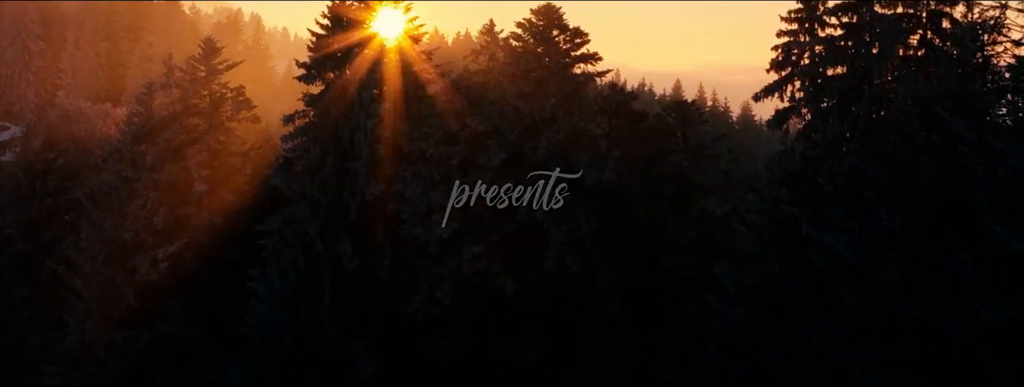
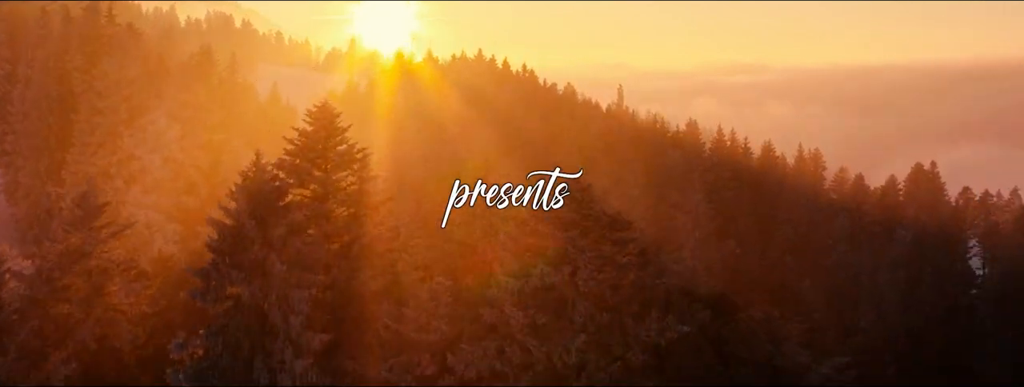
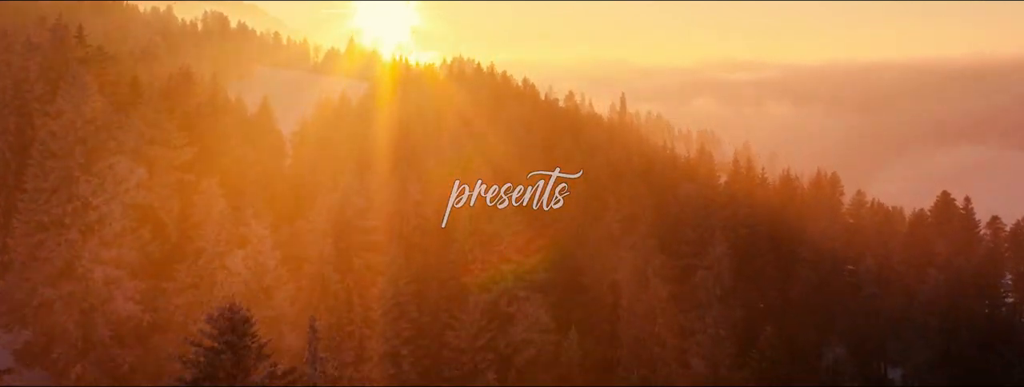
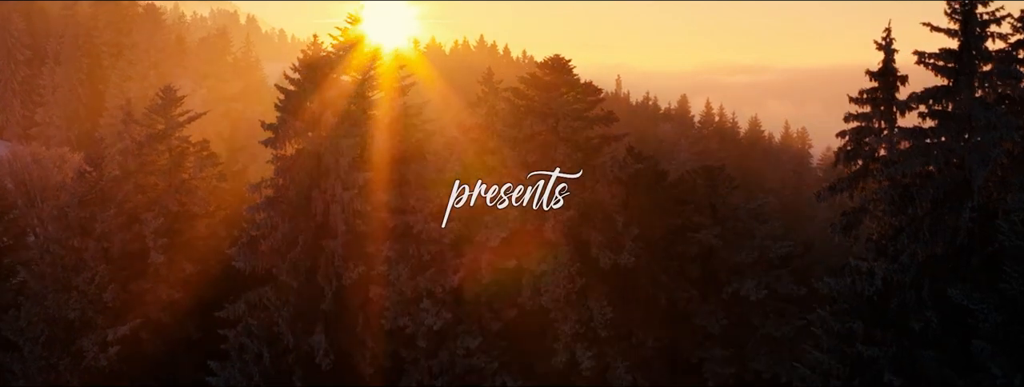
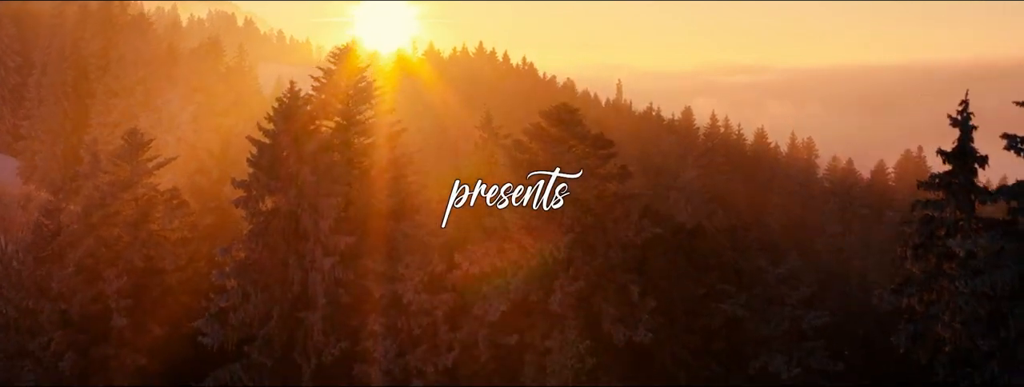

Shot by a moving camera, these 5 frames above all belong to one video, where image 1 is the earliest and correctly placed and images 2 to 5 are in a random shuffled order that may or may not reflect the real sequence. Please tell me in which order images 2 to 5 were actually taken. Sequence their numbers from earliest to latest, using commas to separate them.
4, 5, 2, 3
